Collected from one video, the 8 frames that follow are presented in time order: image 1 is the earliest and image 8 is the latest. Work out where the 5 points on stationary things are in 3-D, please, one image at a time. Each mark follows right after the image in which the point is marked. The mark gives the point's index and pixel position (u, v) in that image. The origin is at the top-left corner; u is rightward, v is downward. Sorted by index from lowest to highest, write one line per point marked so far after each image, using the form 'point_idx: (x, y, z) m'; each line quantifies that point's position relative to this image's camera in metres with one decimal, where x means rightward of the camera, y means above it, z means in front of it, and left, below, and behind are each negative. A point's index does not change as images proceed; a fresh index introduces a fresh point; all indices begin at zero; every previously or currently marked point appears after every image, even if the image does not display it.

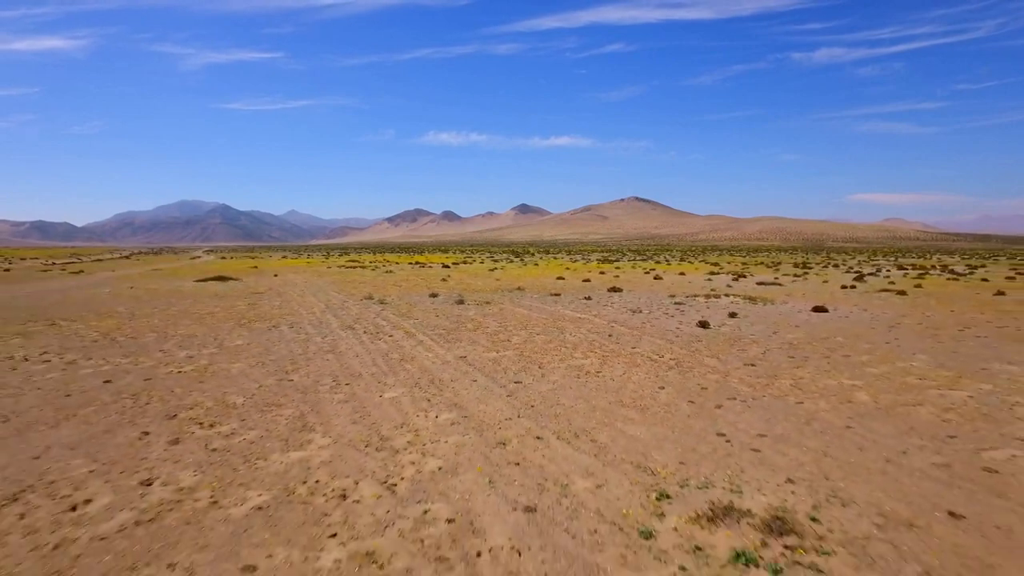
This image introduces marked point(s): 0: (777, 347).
0: (+5.9, -1.2, +9.7) m
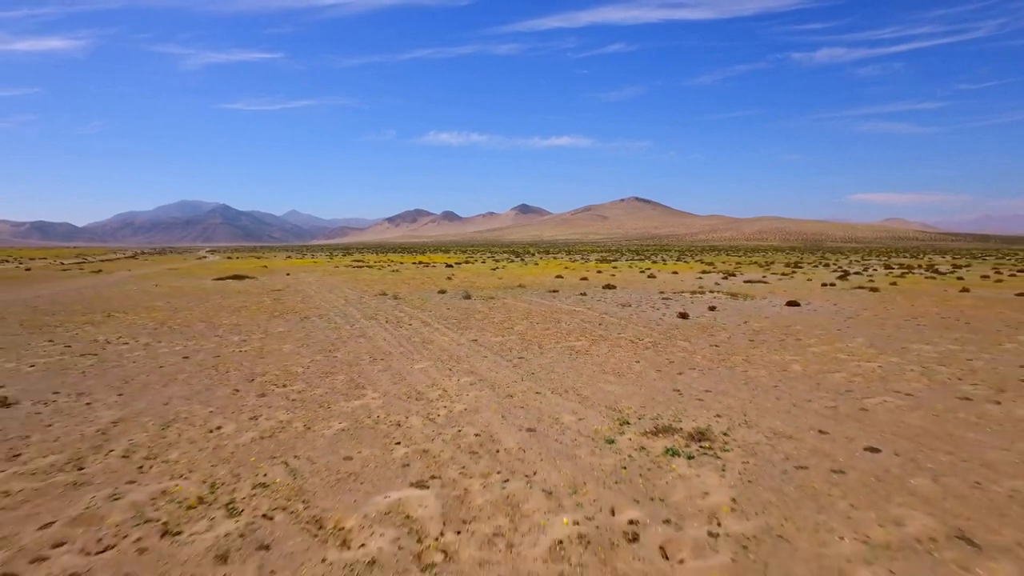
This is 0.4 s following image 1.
0: (+6.0, -1.1, +11.3) m
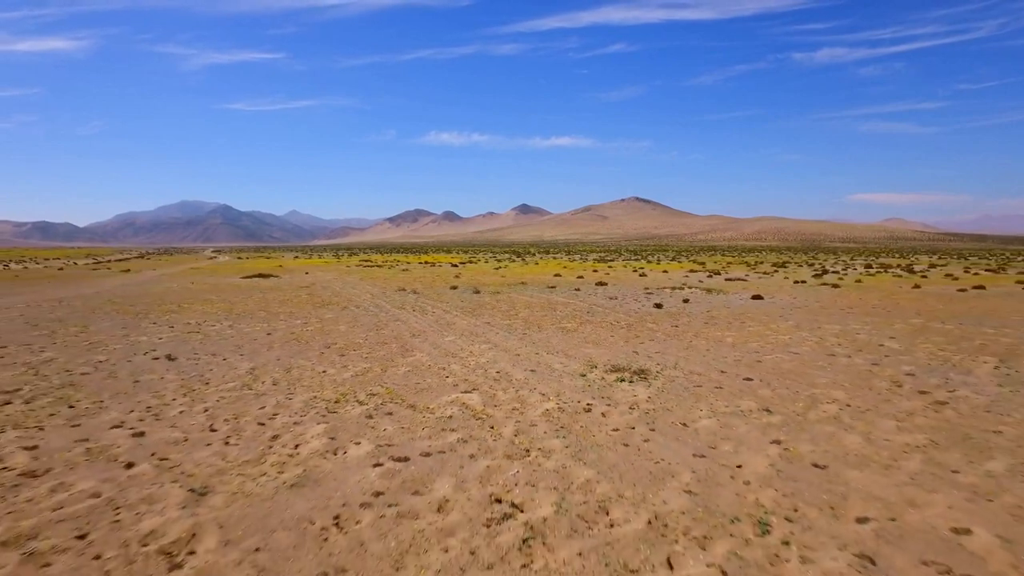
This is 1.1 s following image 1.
0: (+6.2, -0.9, +14.2) m
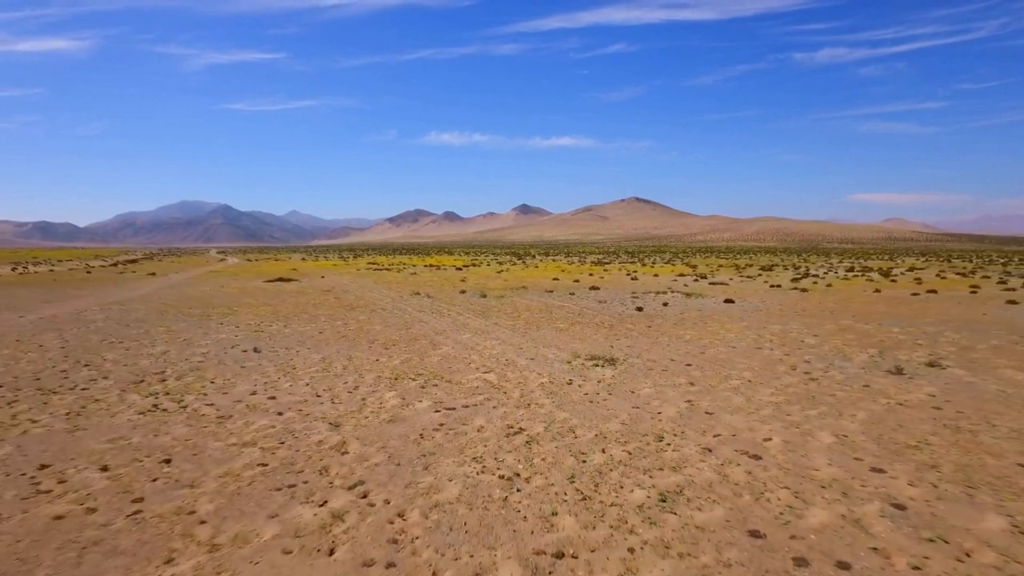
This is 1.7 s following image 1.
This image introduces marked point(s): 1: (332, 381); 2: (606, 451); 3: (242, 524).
0: (+6.3, -1.1, +17.0) m
1: (-3.8, -1.9, +9.2) m
2: (+1.3, -2.1, +5.7) m
3: (-2.7, -2.3, +4.3) m
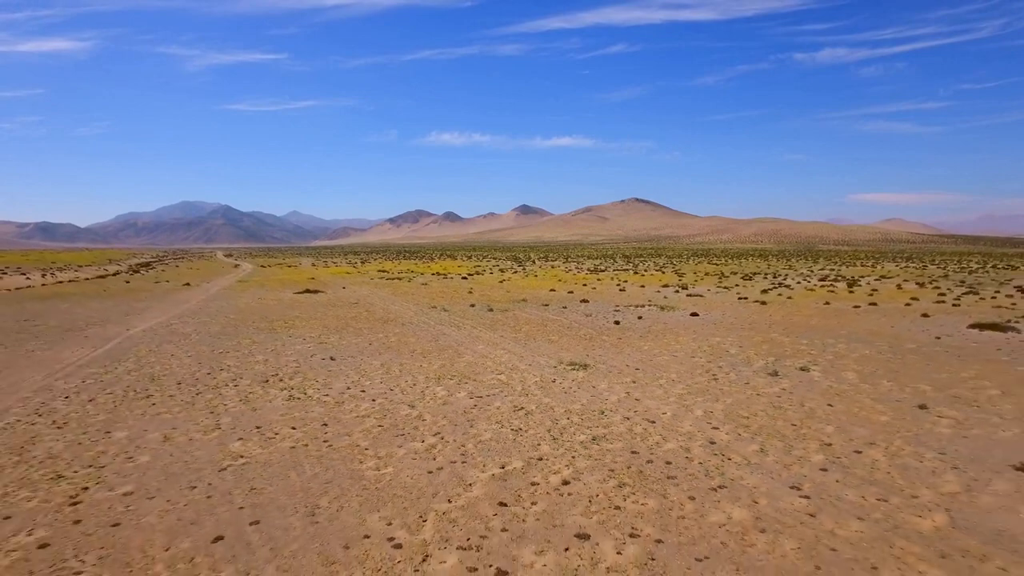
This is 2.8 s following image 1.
0: (+6.4, -2.1, +21.6) m
1: (-3.7, -2.9, +13.9) m
2: (+1.4, -3.1, +10.3) m
3: (-2.6, -3.3, +9.0) m
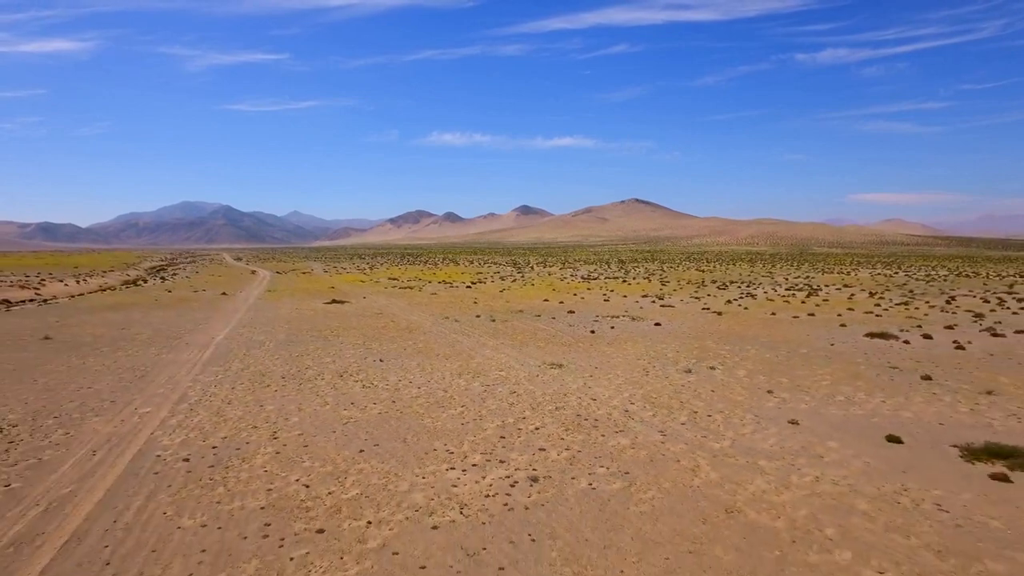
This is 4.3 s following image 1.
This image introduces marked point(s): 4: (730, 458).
0: (+6.3, -3.2, +28.0) m
1: (-3.8, -4.0, +20.2) m
2: (+1.3, -4.2, +16.7) m
3: (-2.8, -4.4, +15.3) m
4: (+6.0, -4.6, +11.8) m
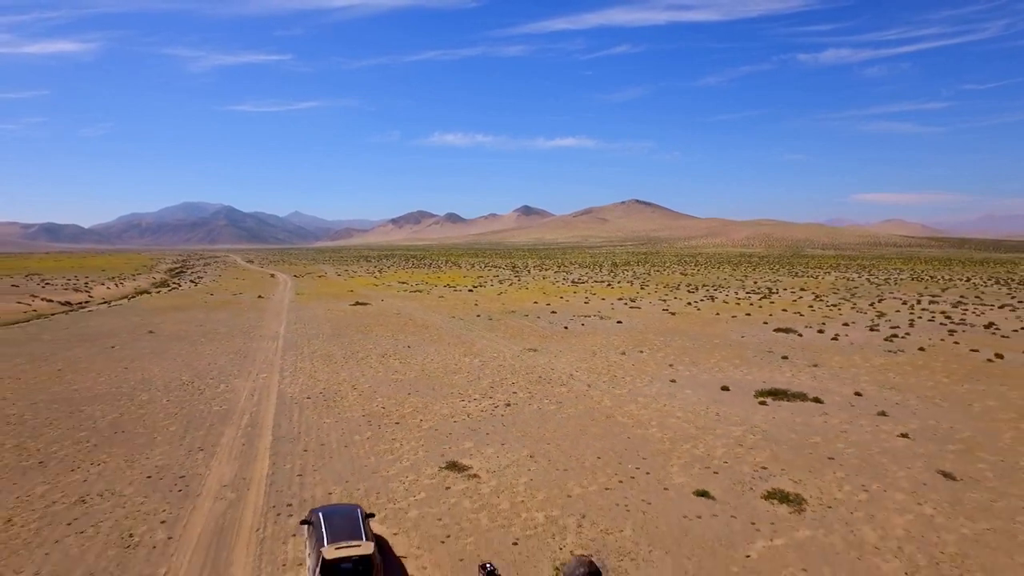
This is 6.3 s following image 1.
0: (+5.6, -3.7, +36.7) m
1: (-4.5, -4.5, +28.9) m
2: (+0.6, -4.7, +25.4) m
3: (-3.5, -4.9, +24.0) m
4: (+5.3, -5.1, +20.5) m
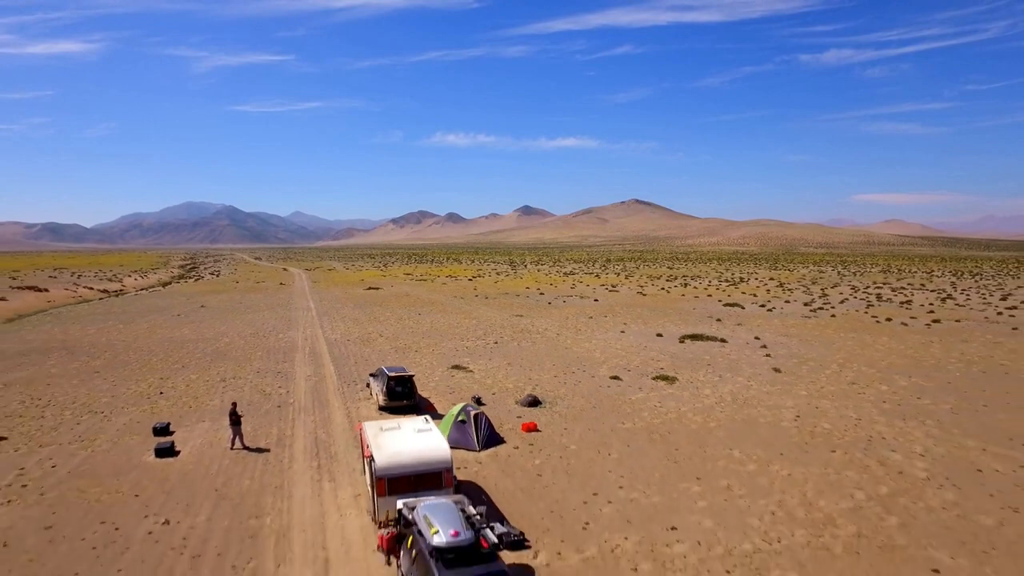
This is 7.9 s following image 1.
0: (+4.9, -1.9, +43.7) m
1: (-5.3, -2.7, +36.0) m
2: (-0.2, -2.9, +32.4) m
3: (-4.2, -3.1, +31.1) m
4: (+4.5, -3.3, +27.5) m
